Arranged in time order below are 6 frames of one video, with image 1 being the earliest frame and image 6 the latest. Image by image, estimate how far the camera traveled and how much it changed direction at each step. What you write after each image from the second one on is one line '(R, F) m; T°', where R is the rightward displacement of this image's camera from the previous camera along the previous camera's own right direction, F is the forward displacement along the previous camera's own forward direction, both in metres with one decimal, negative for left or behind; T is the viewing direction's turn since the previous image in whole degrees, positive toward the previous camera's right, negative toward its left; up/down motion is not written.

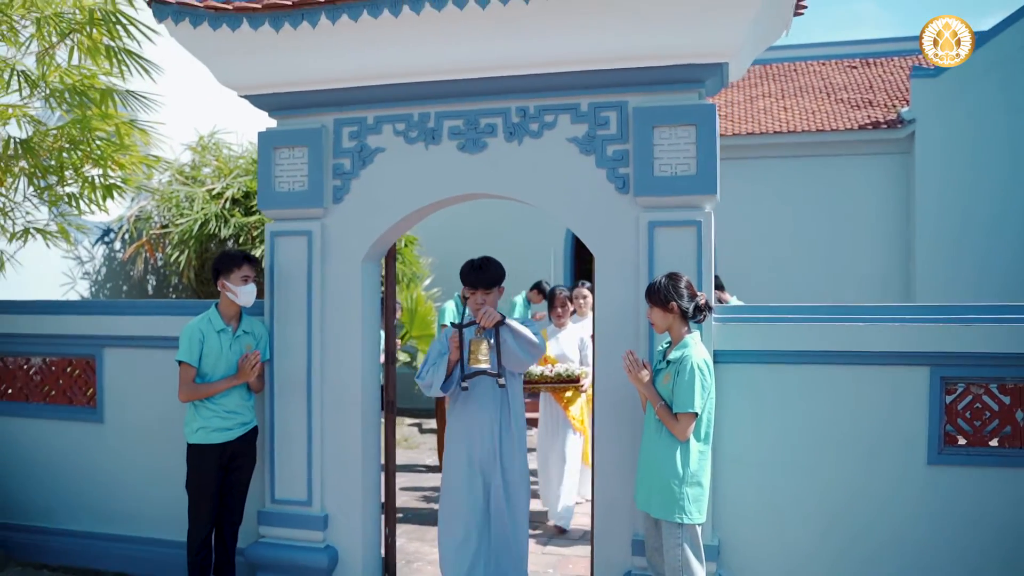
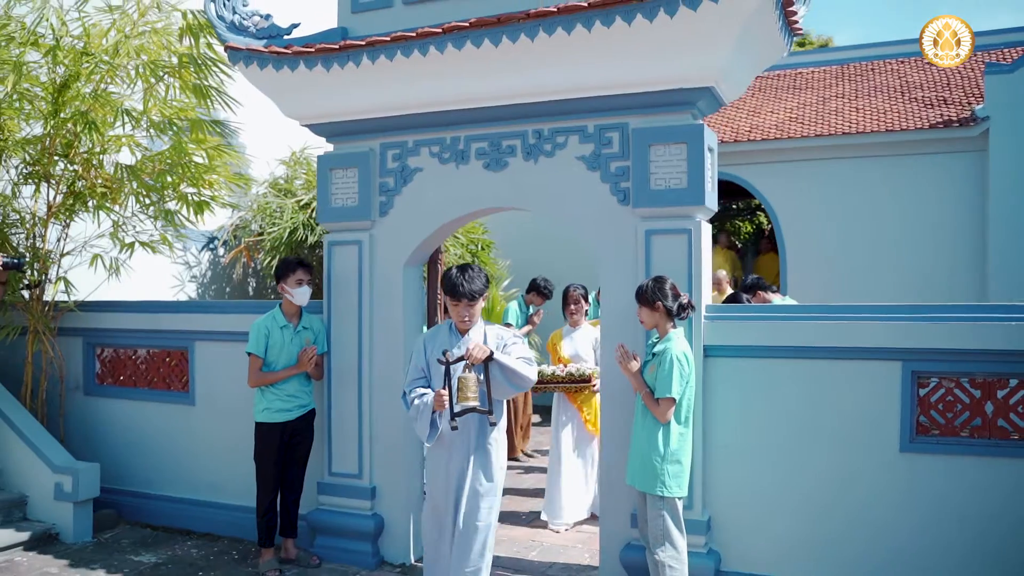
(+0.5, -0.5) m; -7°
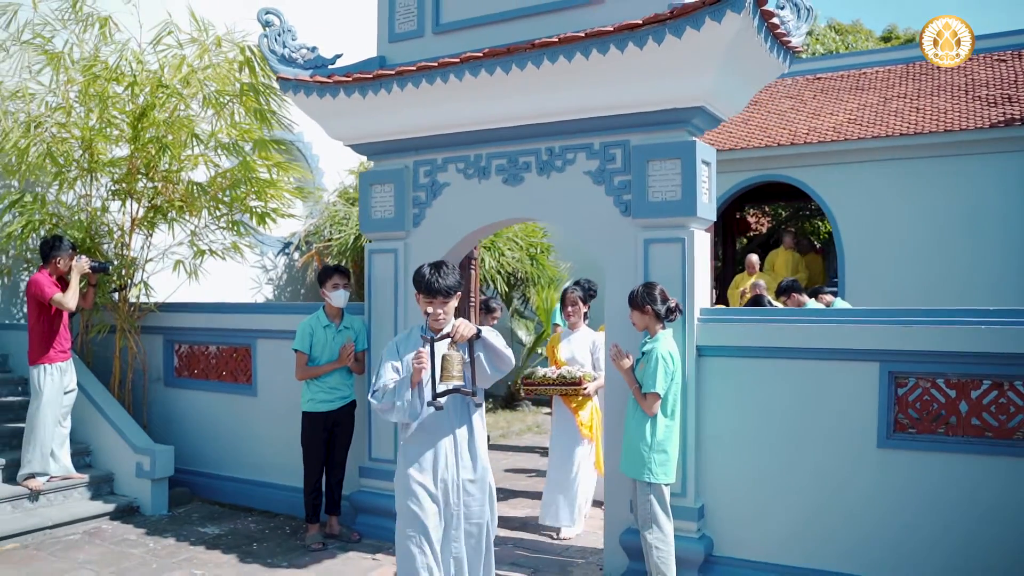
(+0.4, -0.4) m; -6°
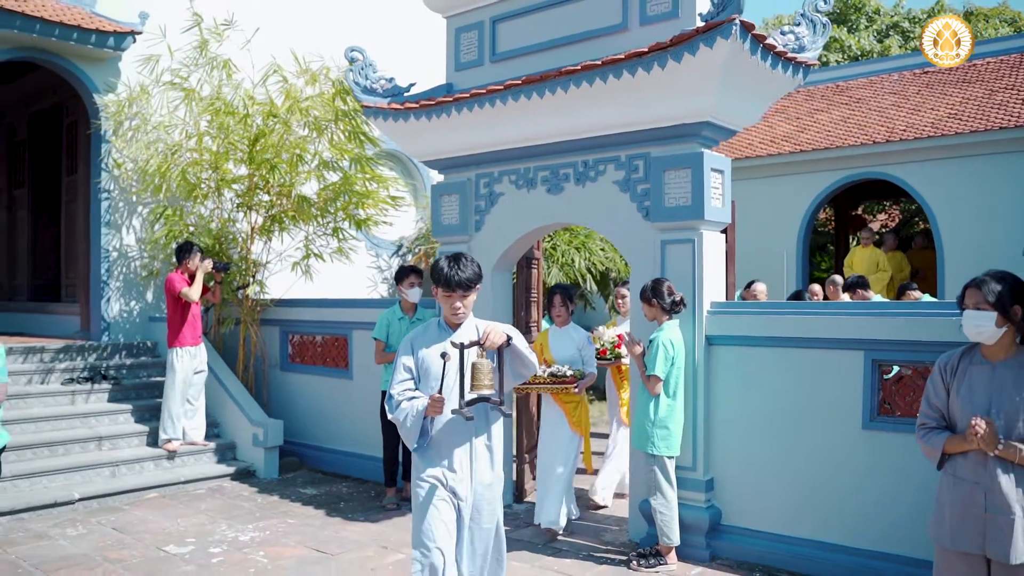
(+0.7, -0.6) m; -10°
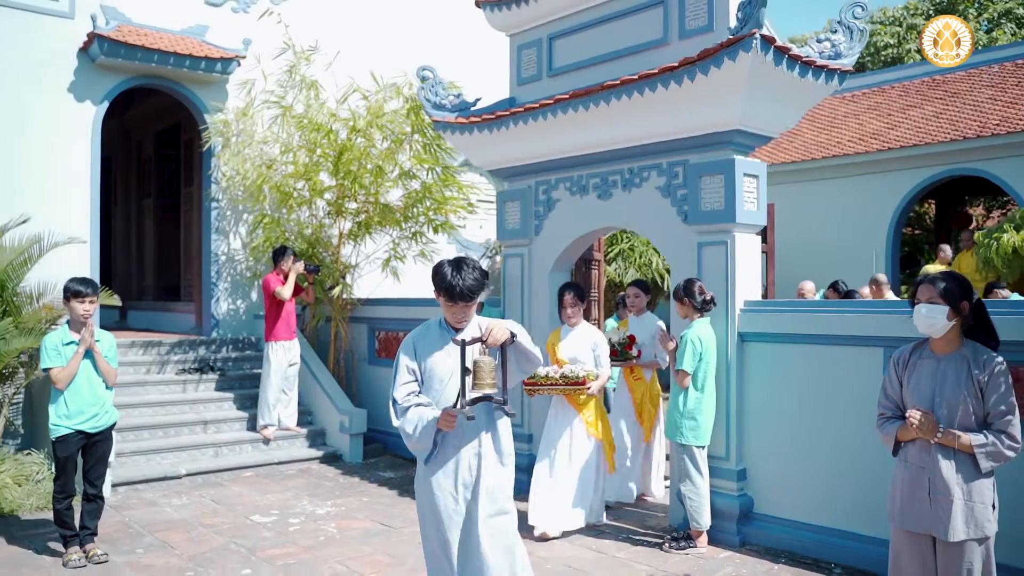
(+0.4, -0.4) m; -8°
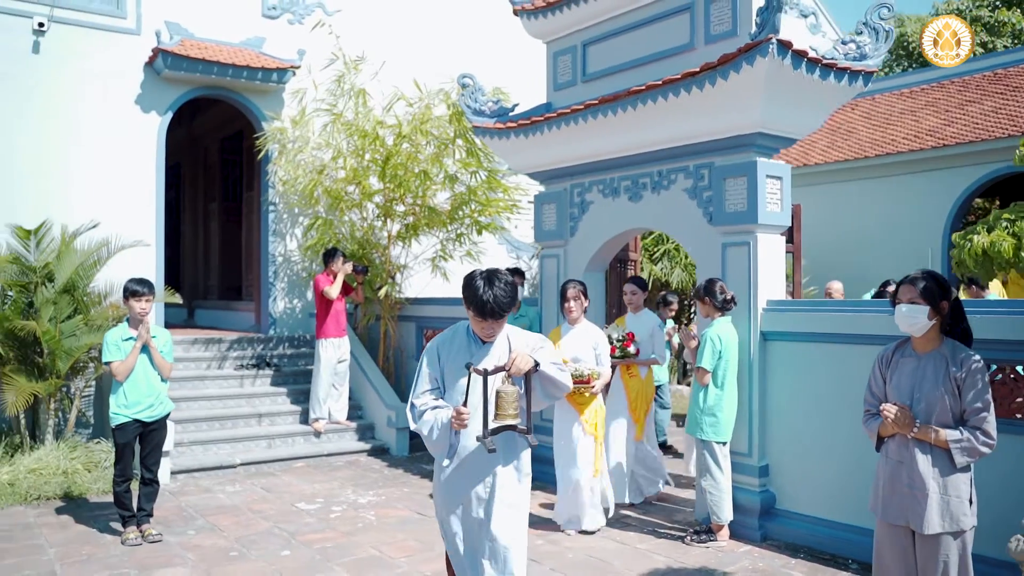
(+0.3, -0.2) m; -5°
